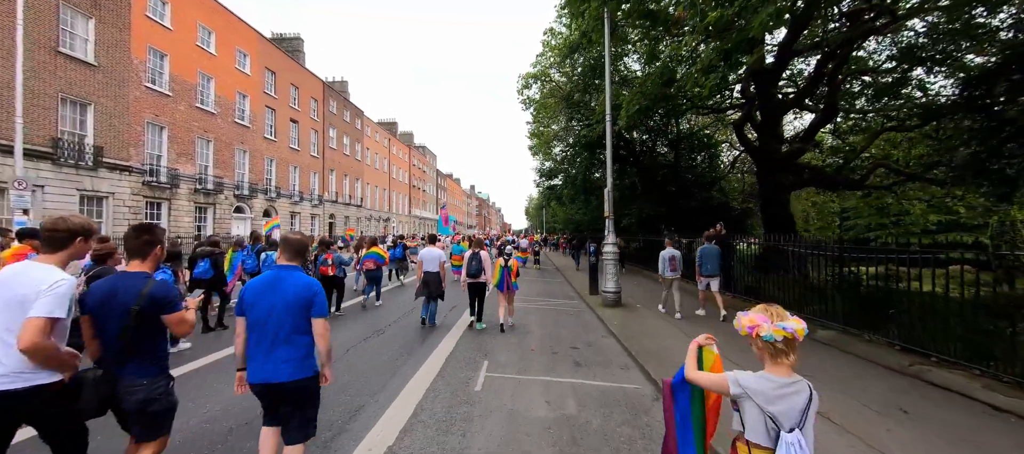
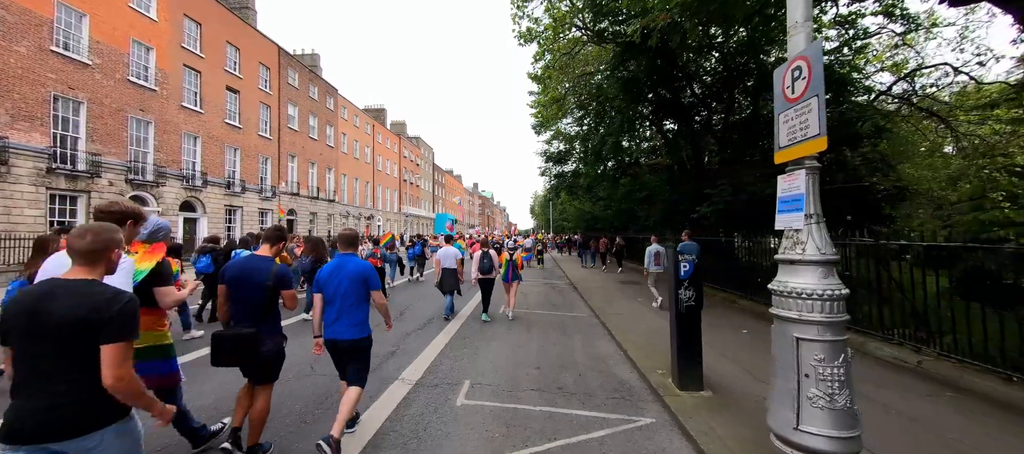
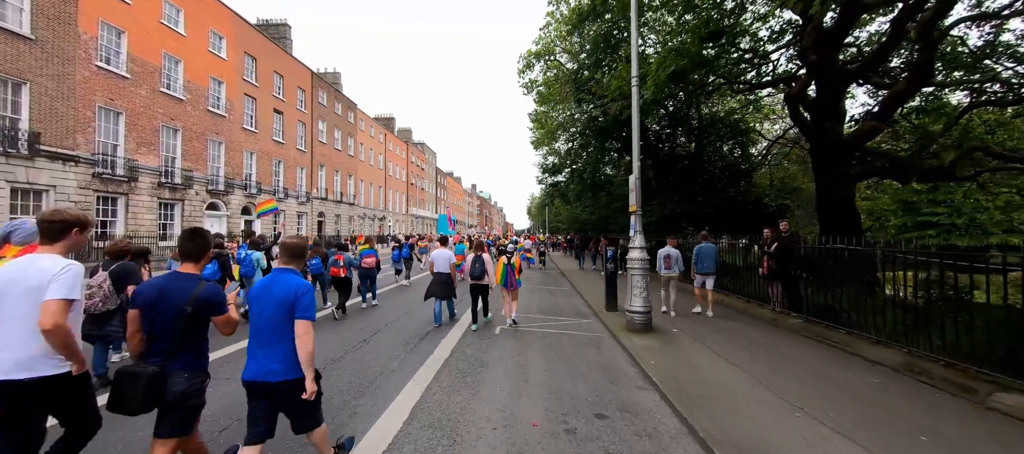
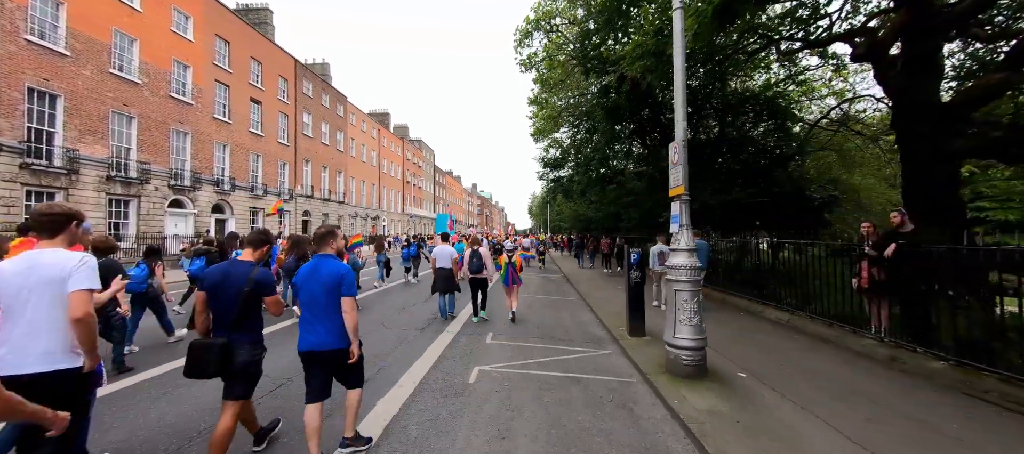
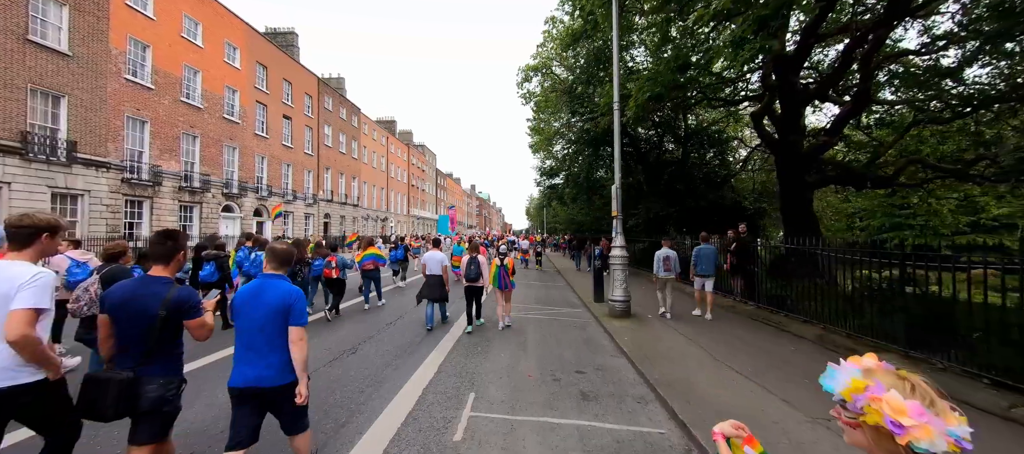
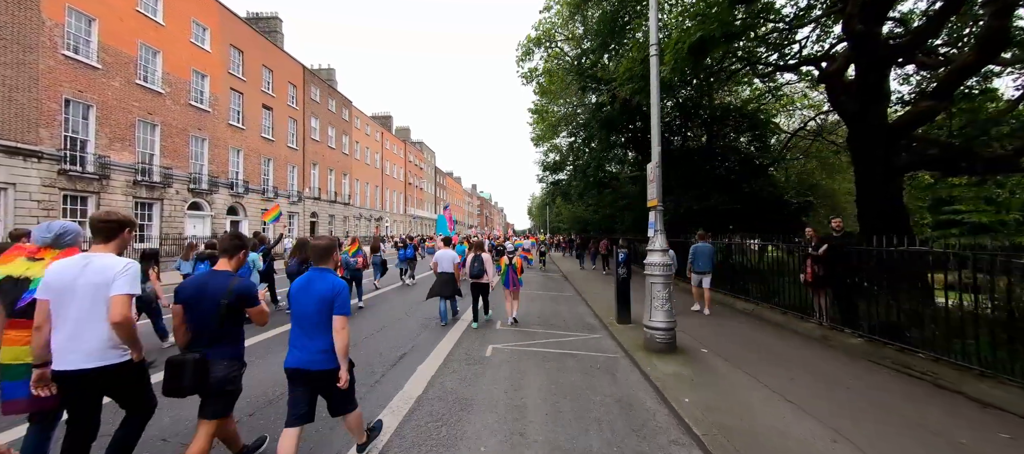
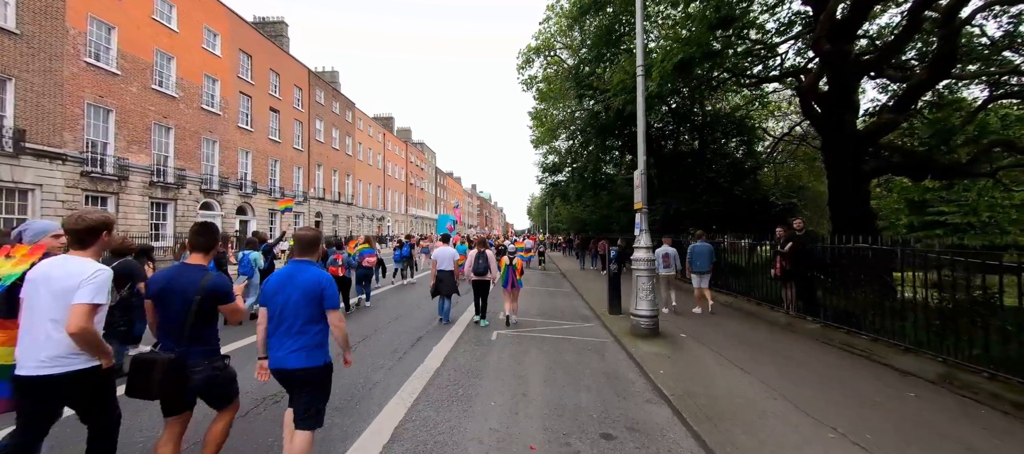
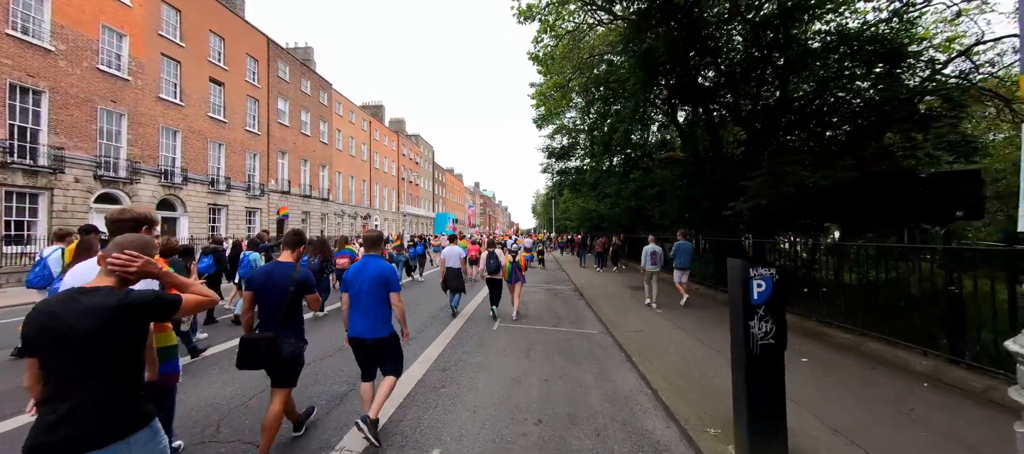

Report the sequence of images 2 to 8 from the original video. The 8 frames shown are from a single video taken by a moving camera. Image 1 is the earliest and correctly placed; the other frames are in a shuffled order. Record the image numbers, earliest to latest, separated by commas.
5, 3, 7, 6, 4, 2, 8
